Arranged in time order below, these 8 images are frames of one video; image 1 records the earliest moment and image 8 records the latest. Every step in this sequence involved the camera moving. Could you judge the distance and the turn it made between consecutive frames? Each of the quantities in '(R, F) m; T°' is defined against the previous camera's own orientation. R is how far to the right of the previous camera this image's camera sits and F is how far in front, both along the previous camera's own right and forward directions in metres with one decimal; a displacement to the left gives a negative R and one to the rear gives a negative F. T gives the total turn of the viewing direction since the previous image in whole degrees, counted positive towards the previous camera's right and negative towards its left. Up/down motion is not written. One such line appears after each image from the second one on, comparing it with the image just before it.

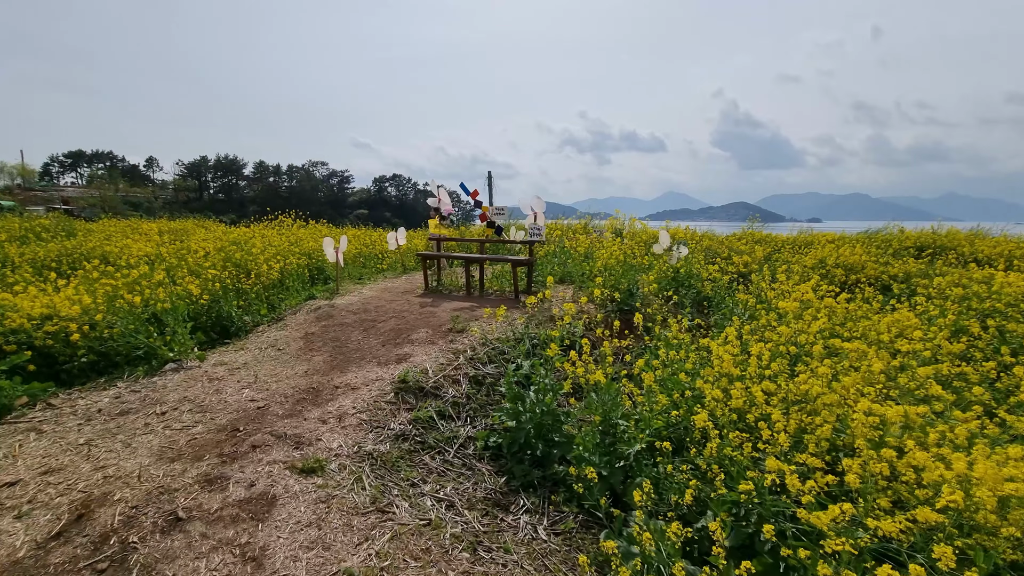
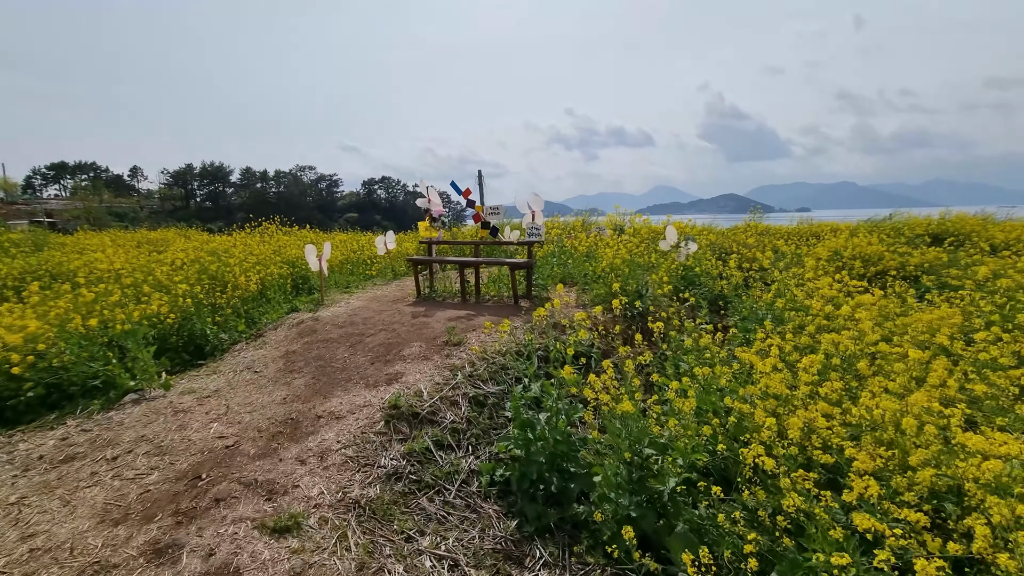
(-0.1, +0.5) m; +1°
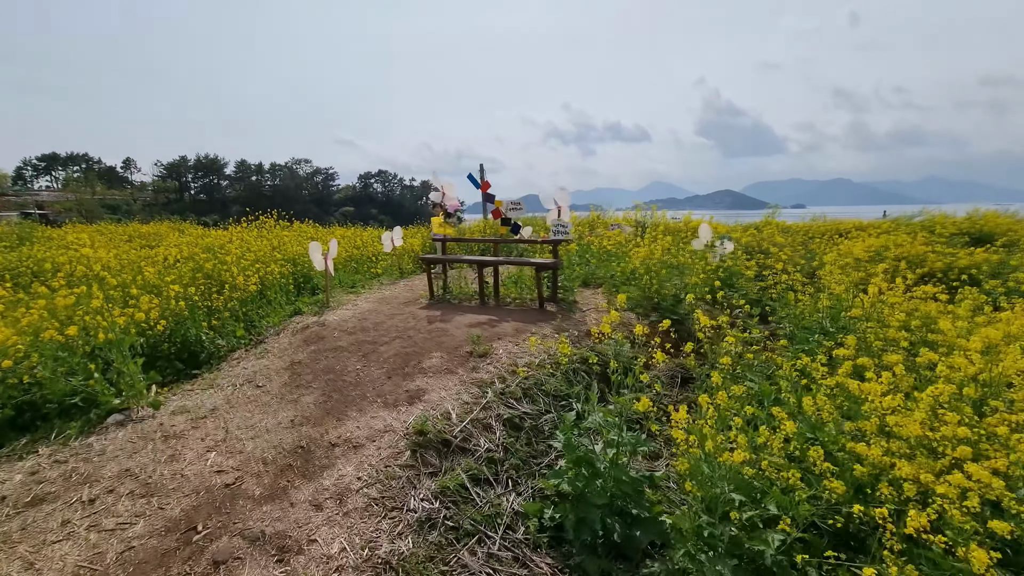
(-0.3, +0.5) m; 0°
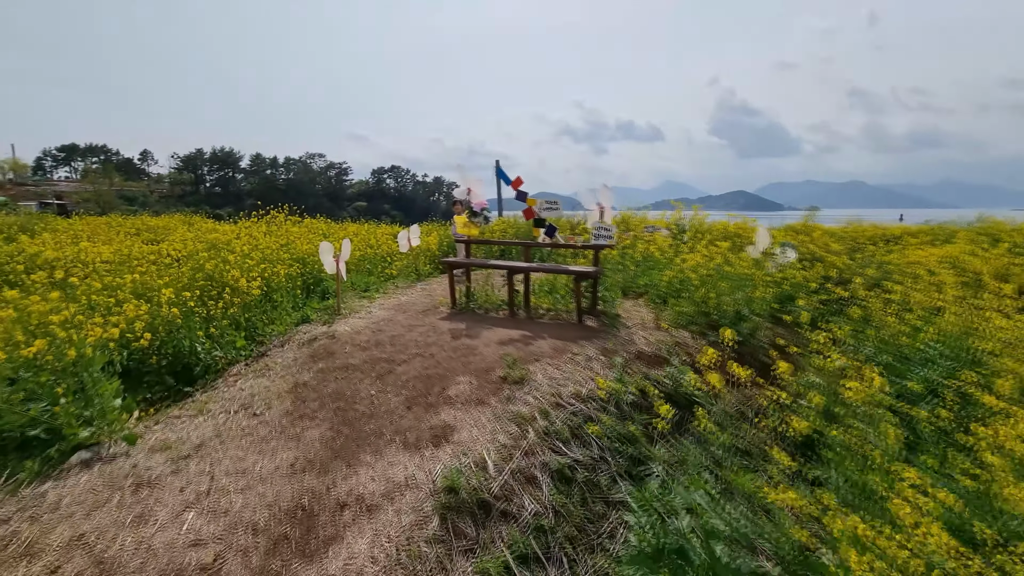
(-0.3, +0.7) m; -1°
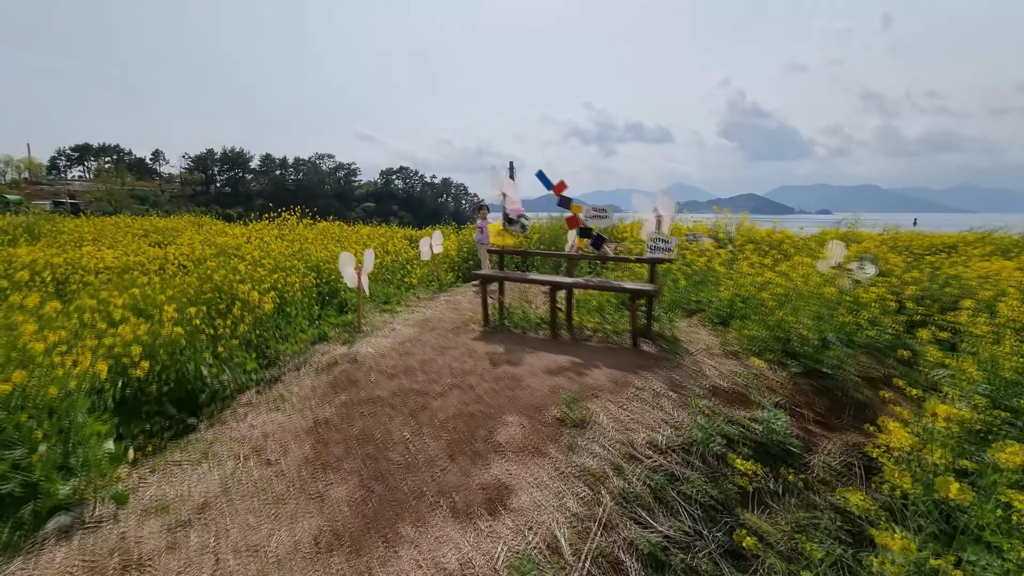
(-0.4, +0.6) m; -1°
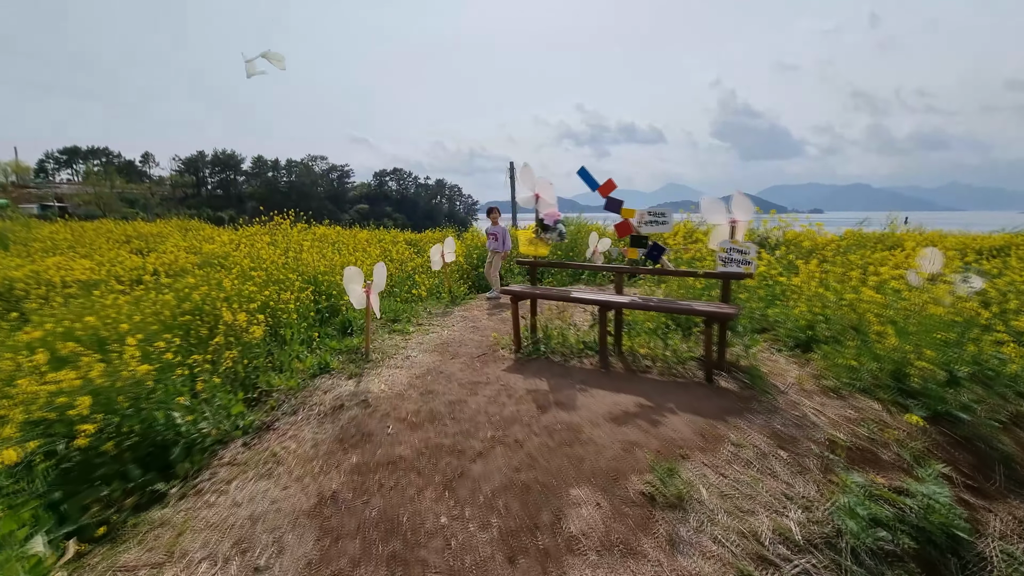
(-0.4, +0.8) m; +1°
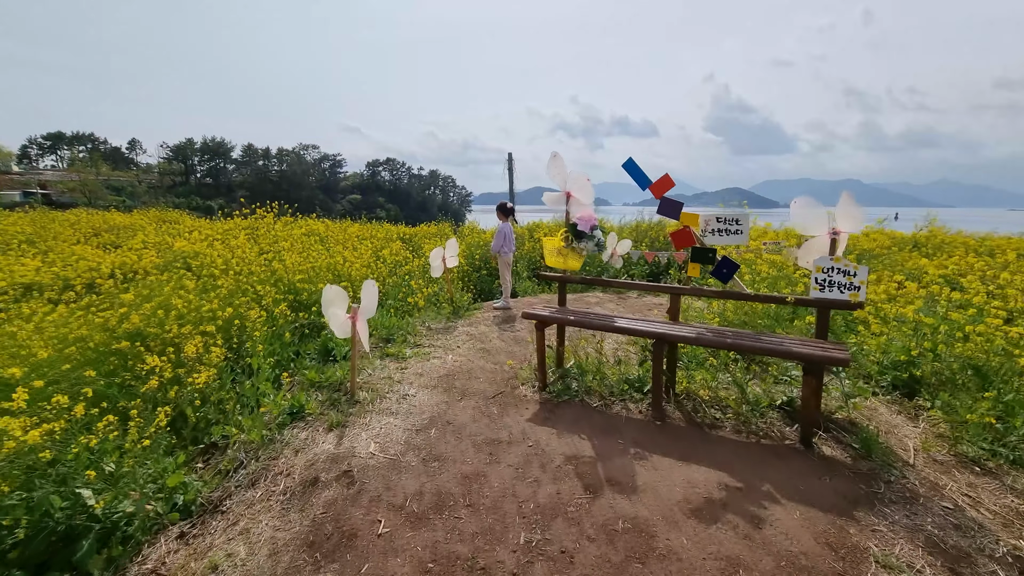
(-0.2, +0.9) m; +1°
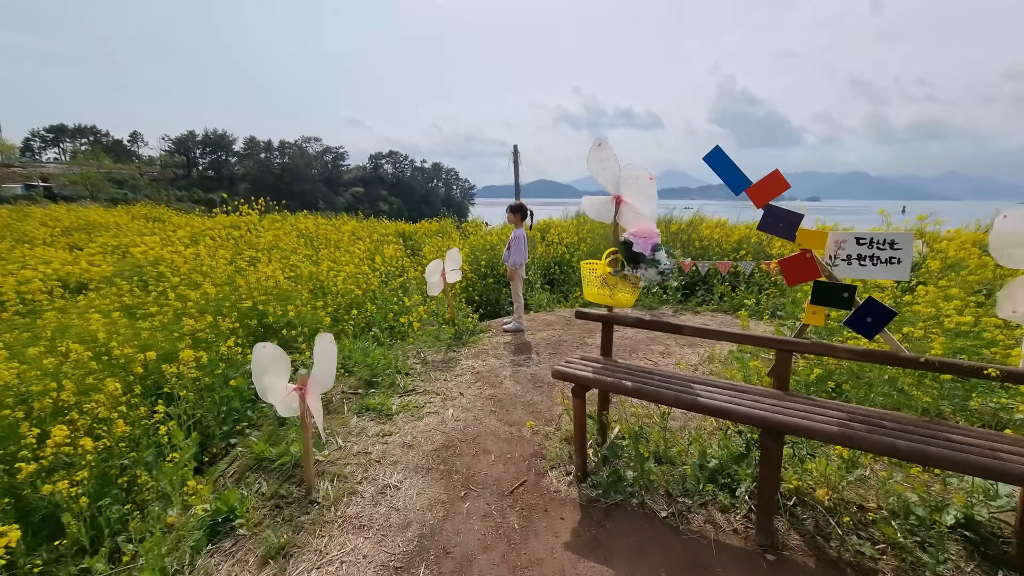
(-0.1, +1.1) m; 0°
